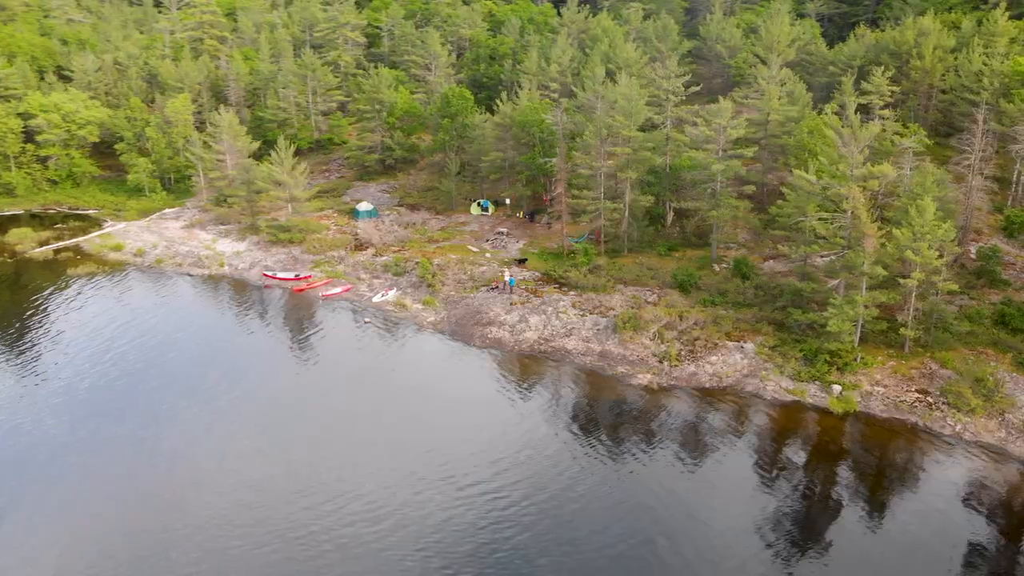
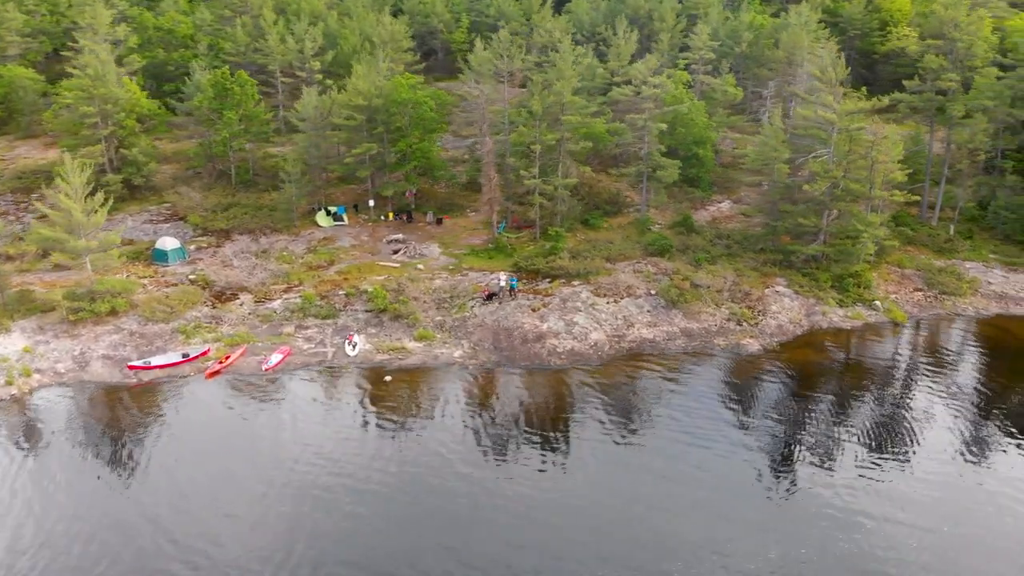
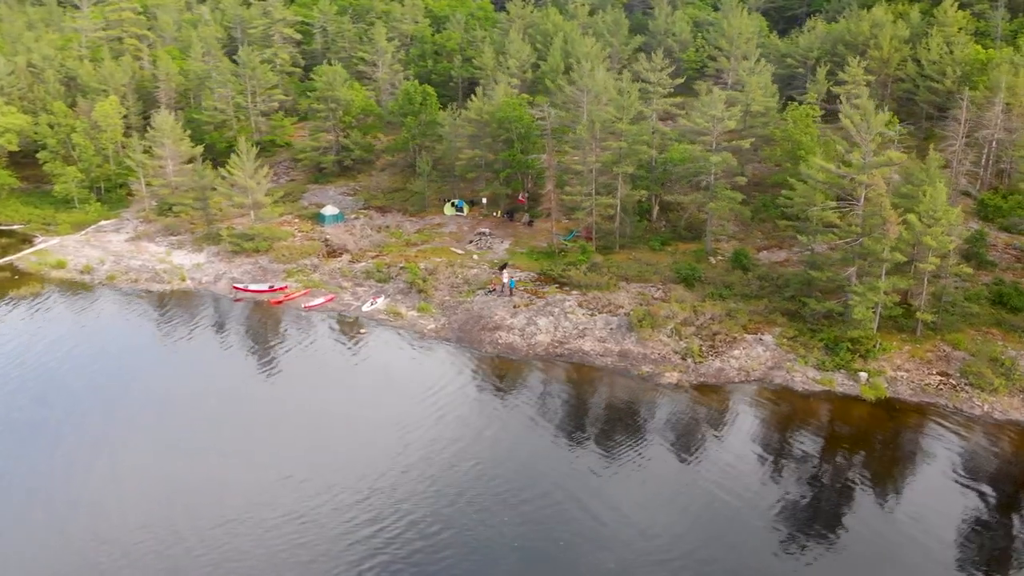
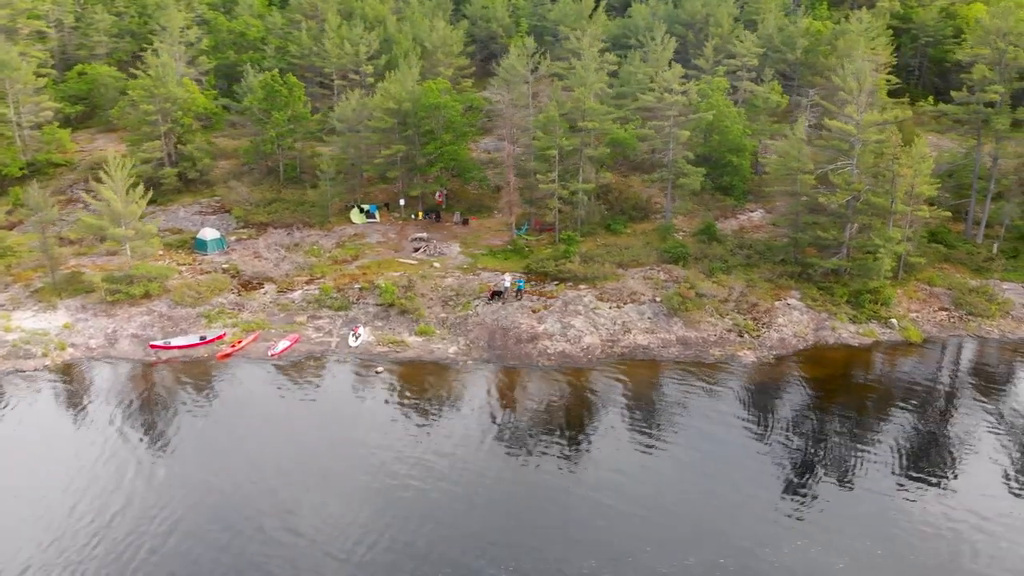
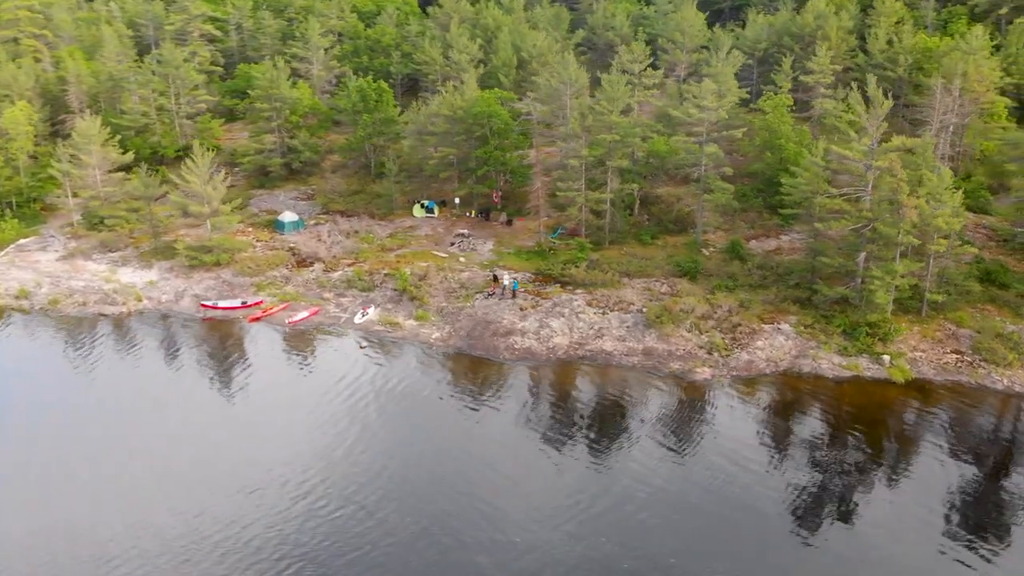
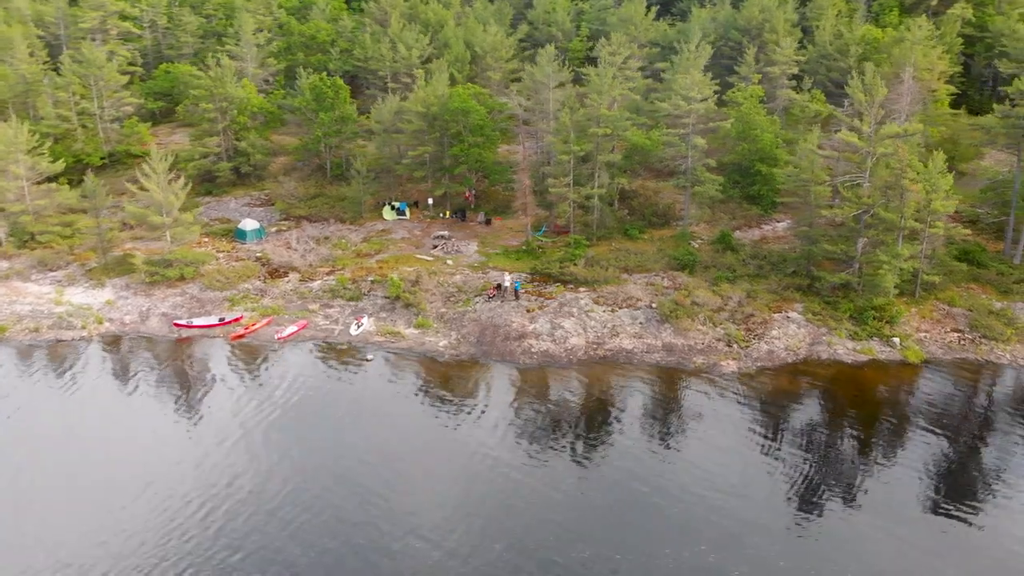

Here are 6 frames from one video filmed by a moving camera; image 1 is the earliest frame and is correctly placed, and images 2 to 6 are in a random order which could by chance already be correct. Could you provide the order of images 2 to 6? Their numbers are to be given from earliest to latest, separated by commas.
3, 5, 6, 4, 2
